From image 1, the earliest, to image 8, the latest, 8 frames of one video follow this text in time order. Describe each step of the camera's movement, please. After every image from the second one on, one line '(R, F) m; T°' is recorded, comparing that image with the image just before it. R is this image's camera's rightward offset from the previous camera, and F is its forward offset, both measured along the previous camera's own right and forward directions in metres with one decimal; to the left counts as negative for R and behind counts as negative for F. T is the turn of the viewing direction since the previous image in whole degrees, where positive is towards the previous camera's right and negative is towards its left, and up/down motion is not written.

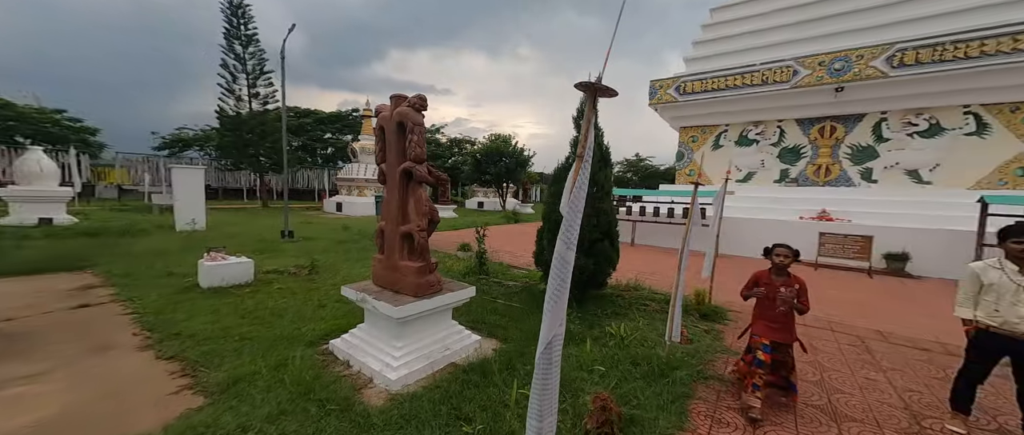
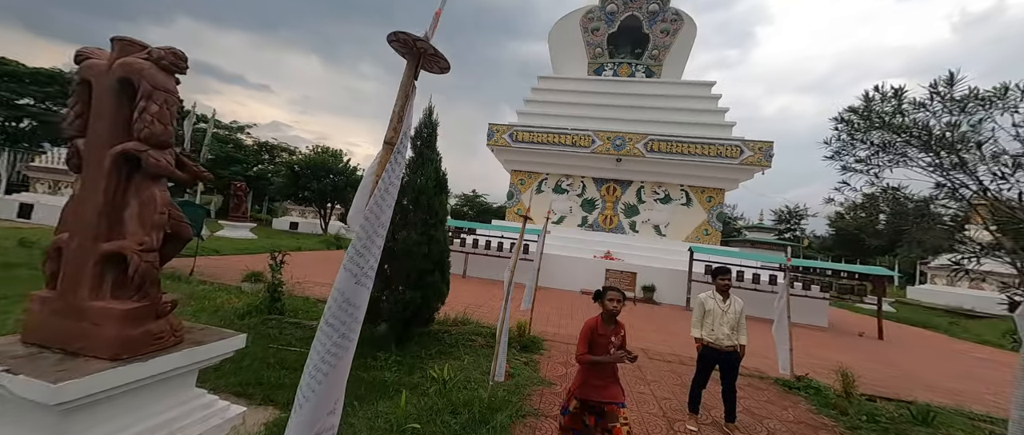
(+0.1, +0.2) m; +27°
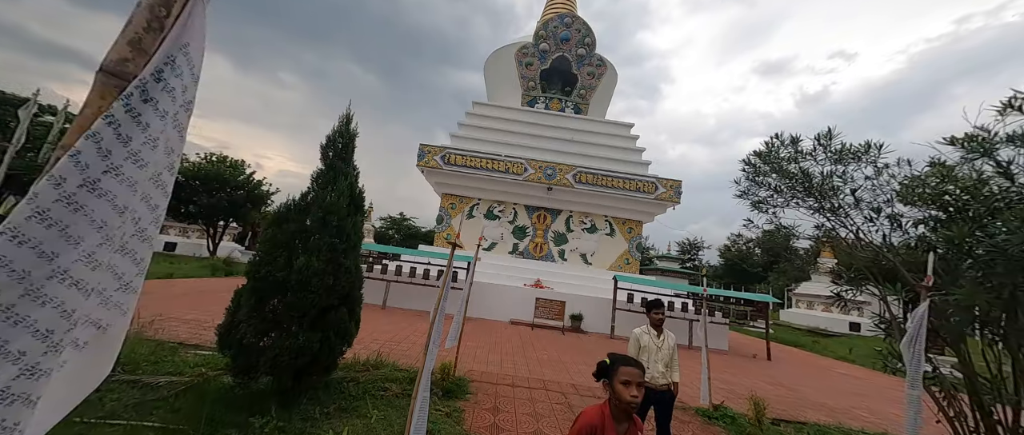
(0.0, +0.3) m; +11°
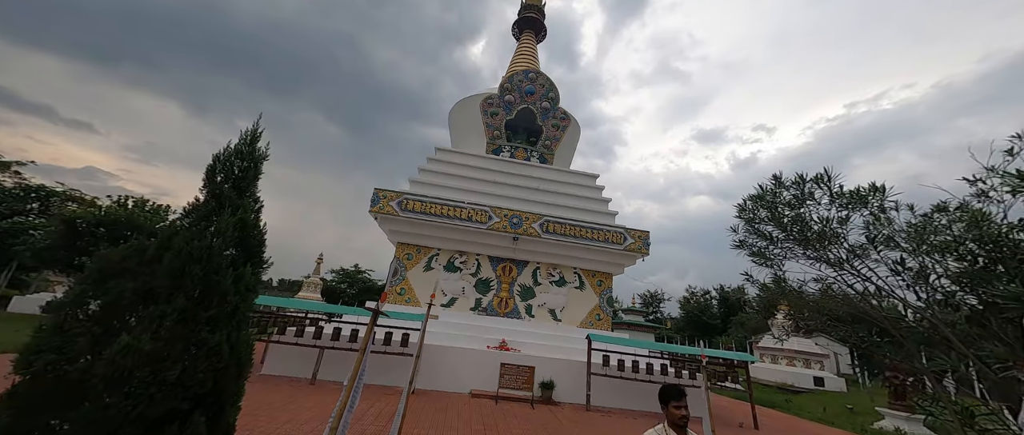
(0.0, +0.7) m; +6°
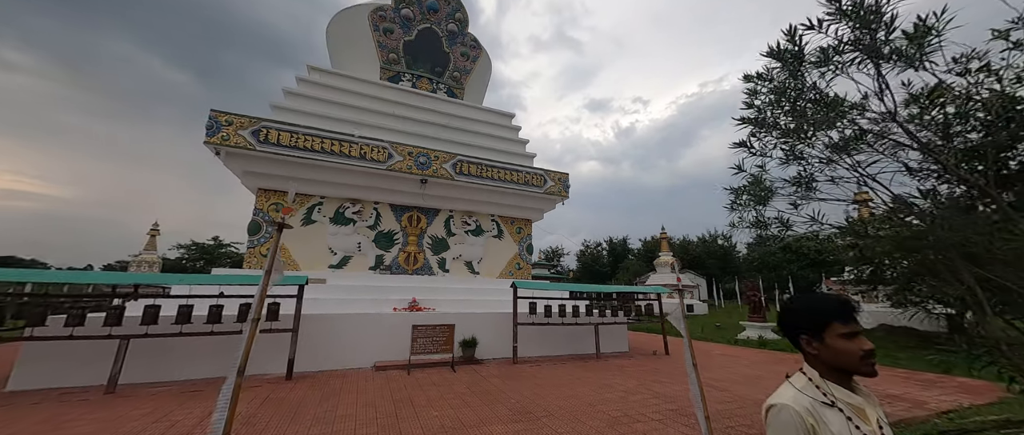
(-0.1, +1.2) m; +16°
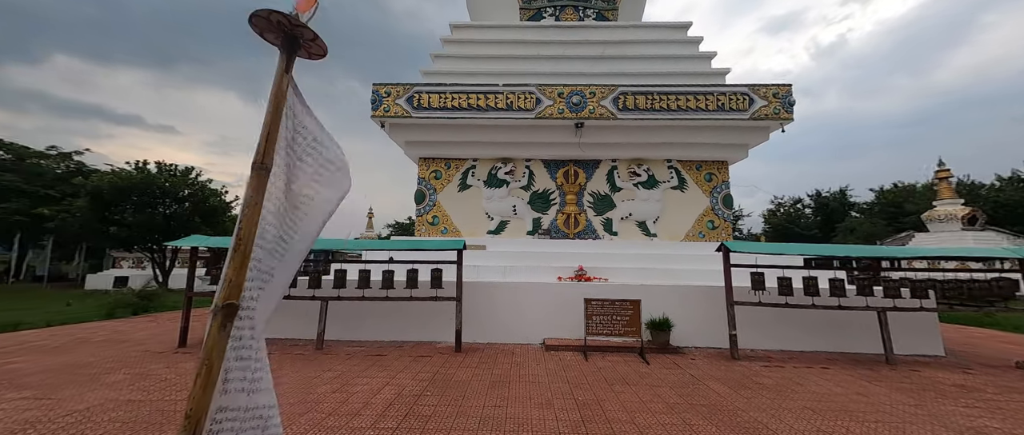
(-0.5, +1.3) m; -25°
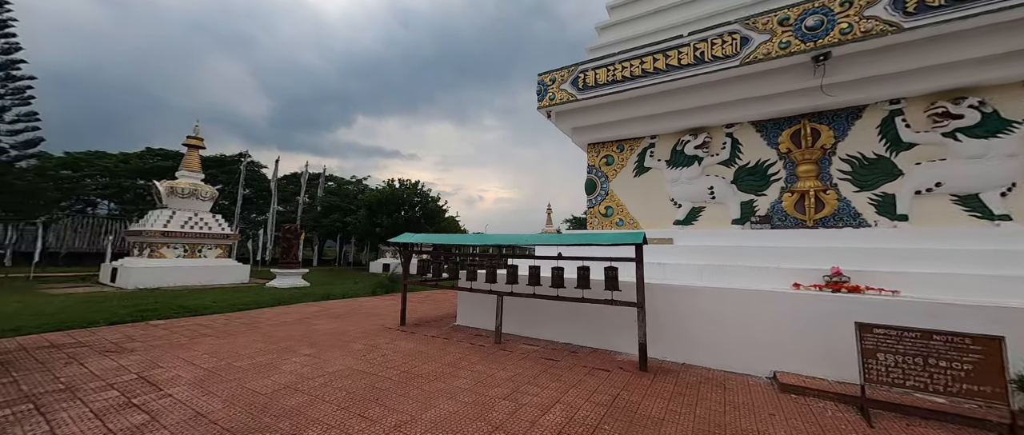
(-0.1, +0.8) m; -29°
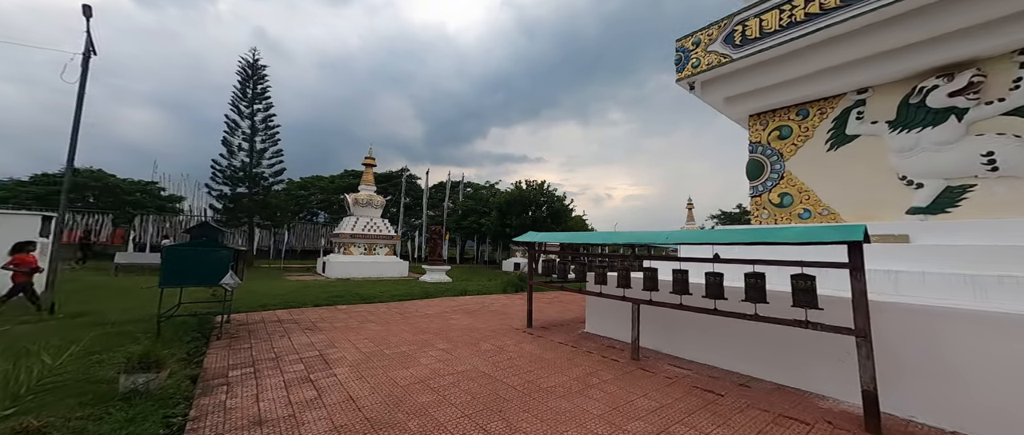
(-0.1, +0.5) m; -21°
